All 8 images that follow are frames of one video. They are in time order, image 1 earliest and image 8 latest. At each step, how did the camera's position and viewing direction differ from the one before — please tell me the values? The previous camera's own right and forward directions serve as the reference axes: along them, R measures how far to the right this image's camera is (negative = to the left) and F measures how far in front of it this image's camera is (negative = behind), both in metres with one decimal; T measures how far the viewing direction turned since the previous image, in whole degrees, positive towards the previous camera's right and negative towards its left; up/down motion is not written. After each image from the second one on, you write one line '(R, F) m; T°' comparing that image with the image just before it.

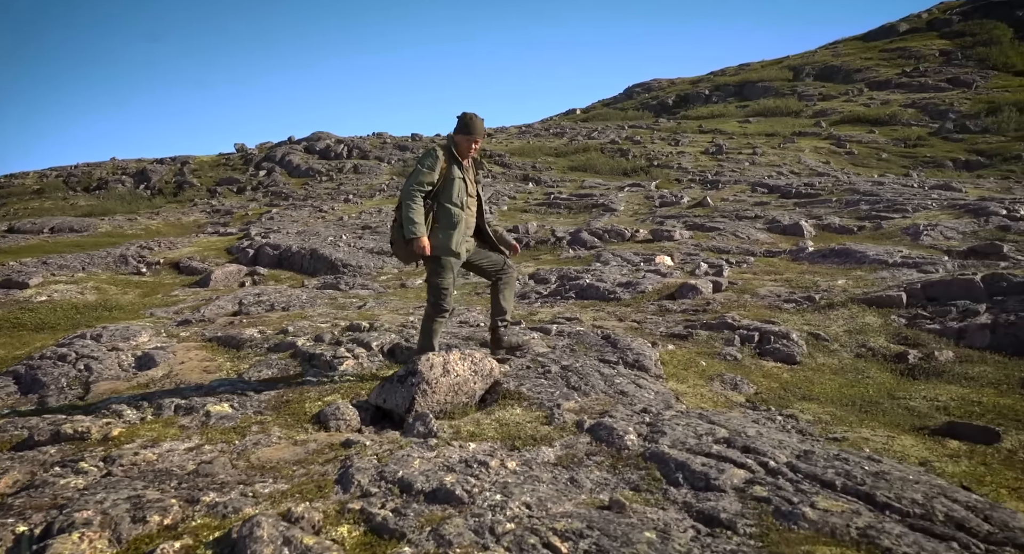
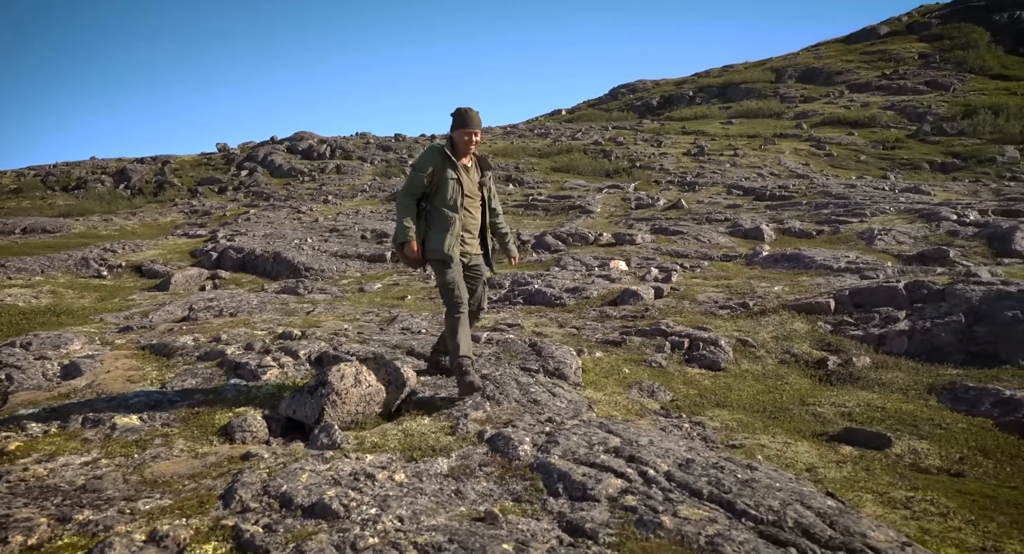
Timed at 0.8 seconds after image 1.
(+0.7, -0.2) m; +2°
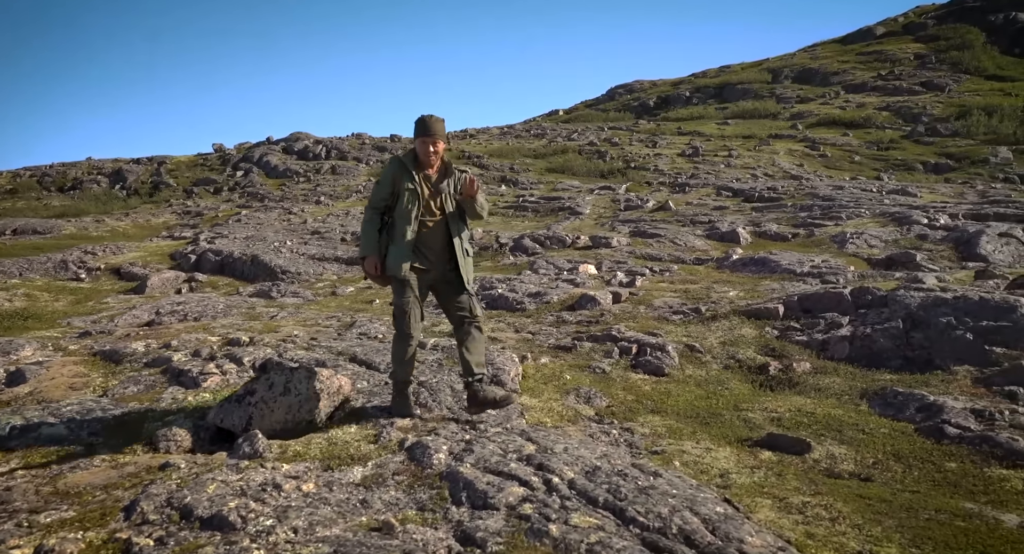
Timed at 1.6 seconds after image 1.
(+0.7, -0.2) m; +1°
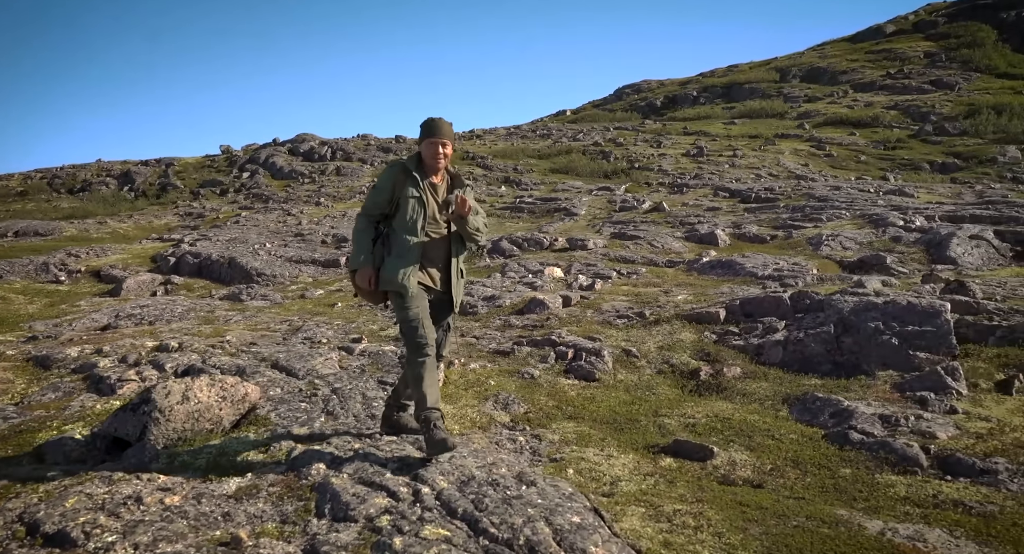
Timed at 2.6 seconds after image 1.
(+1.1, 0.0) m; +1°
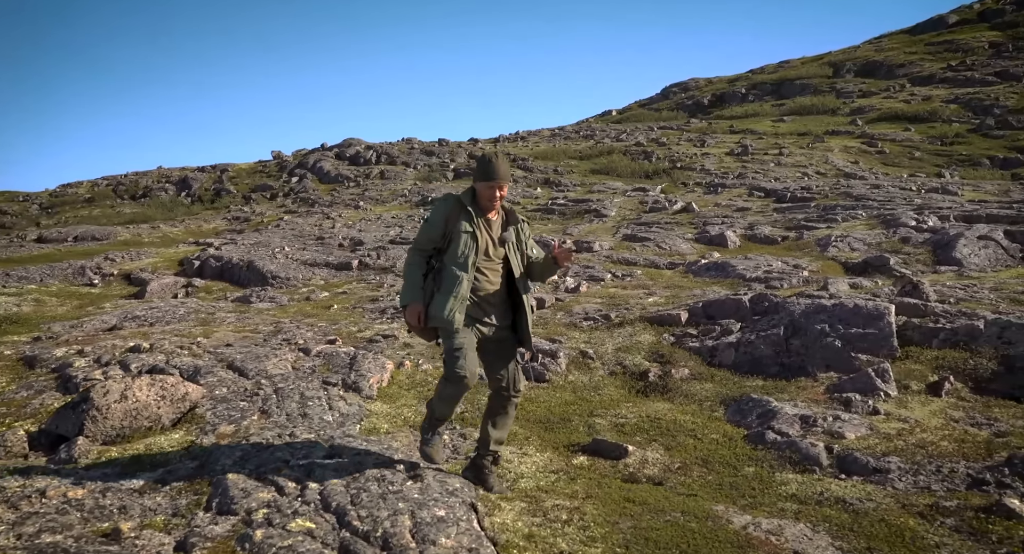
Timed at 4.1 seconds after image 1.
(+1.3, -0.4) m; -1°
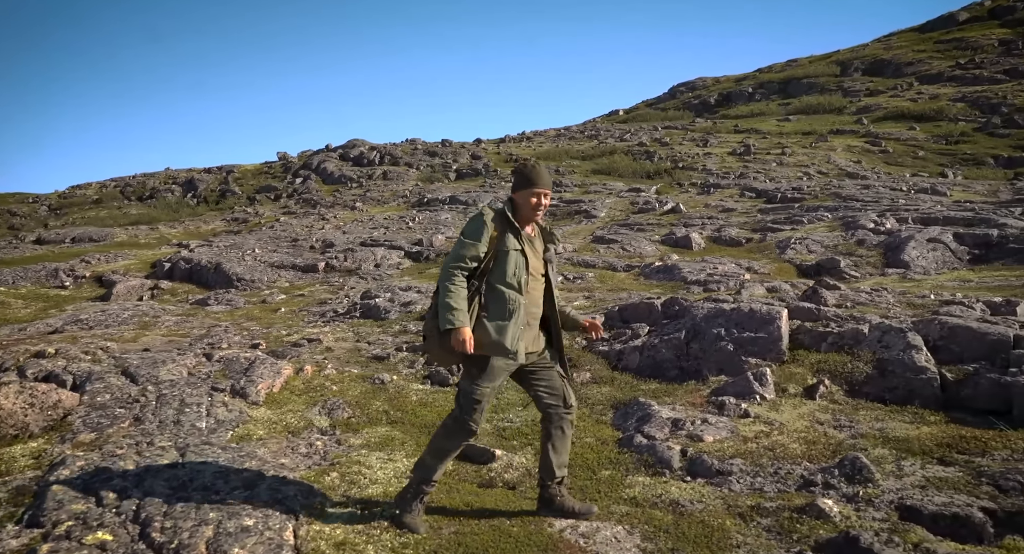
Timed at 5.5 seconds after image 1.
(+1.4, -0.2) m; +2°
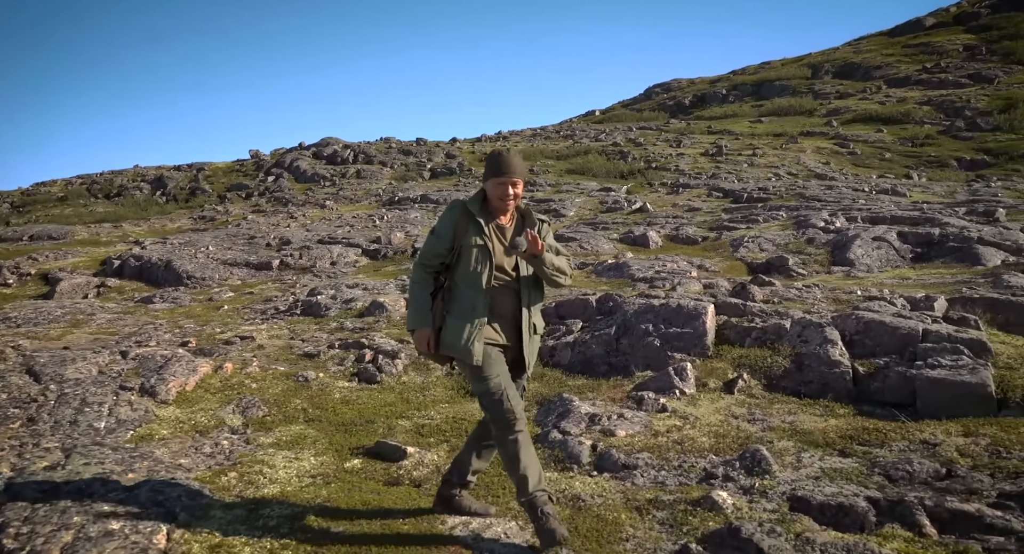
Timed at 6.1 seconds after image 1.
(+0.7, +0.1) m; +3°
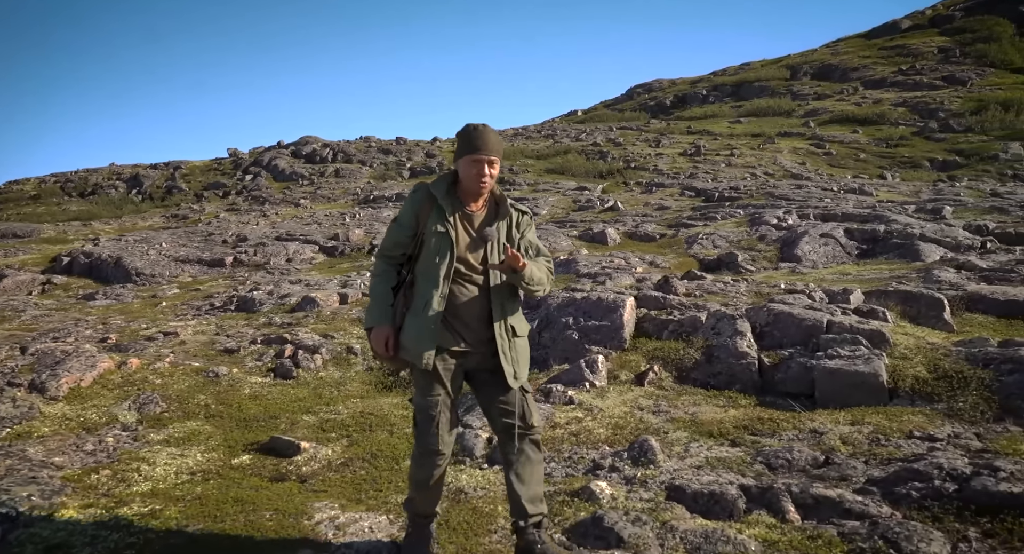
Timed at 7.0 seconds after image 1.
(+0.9, +0.1) m; +3°
